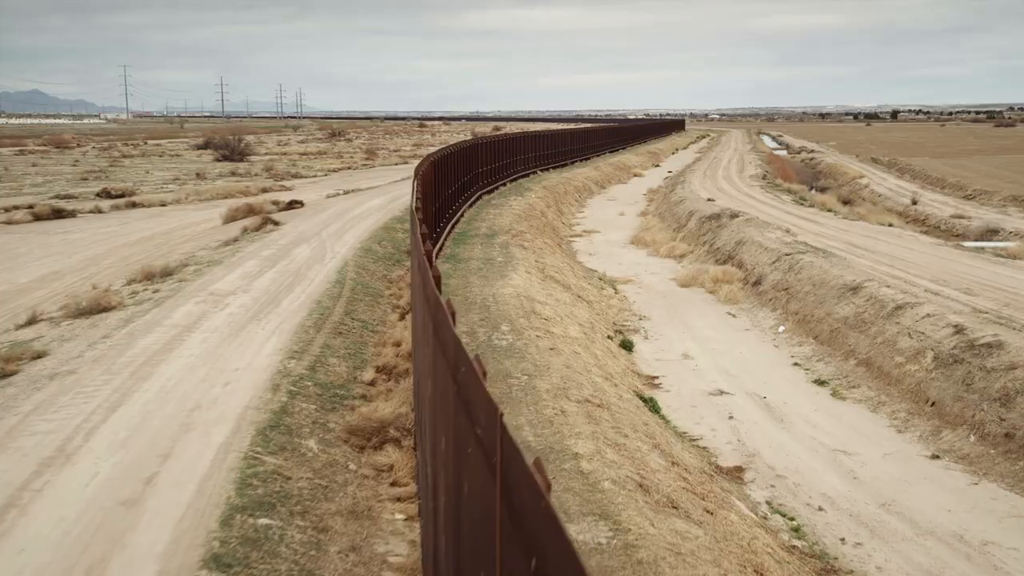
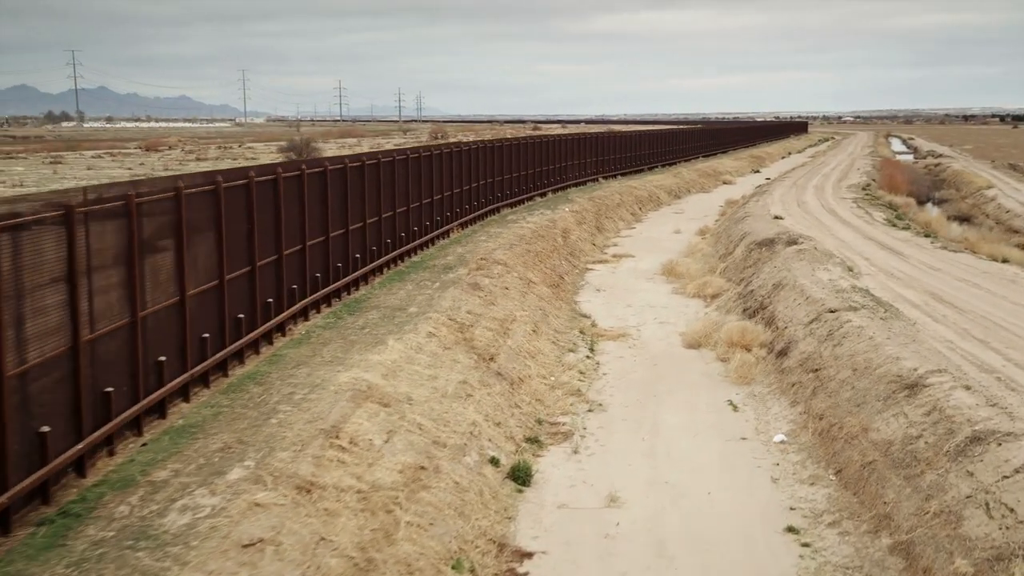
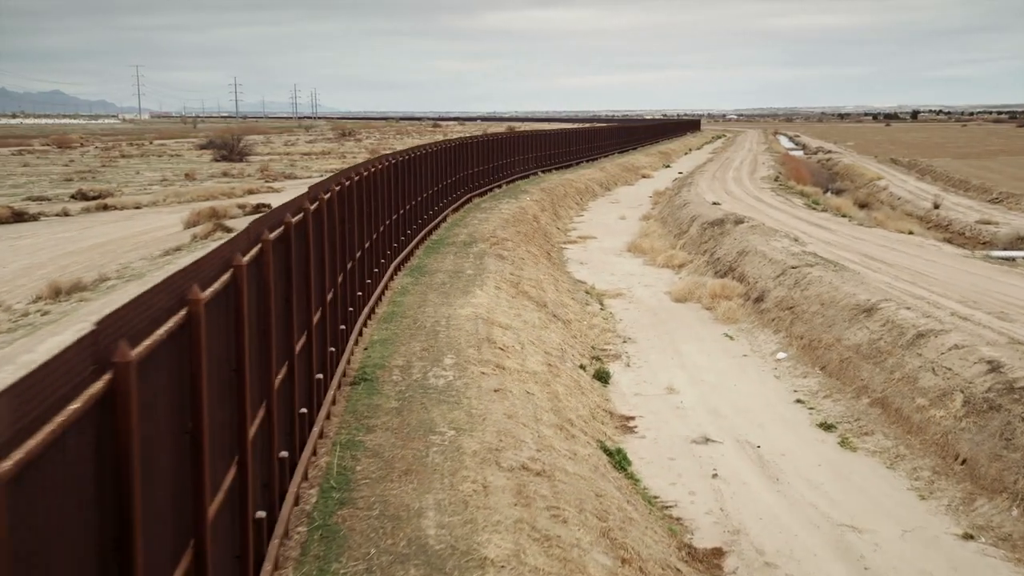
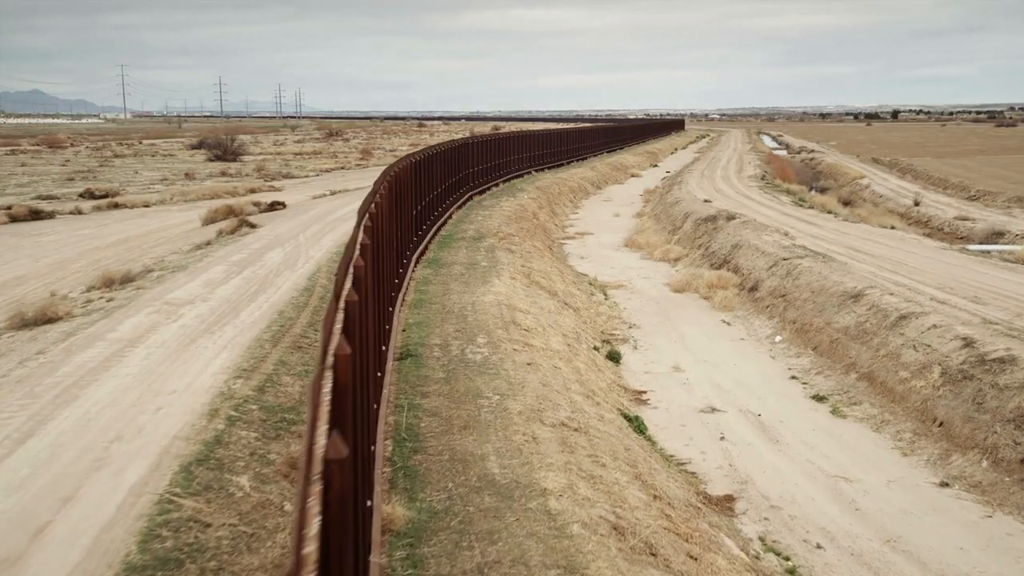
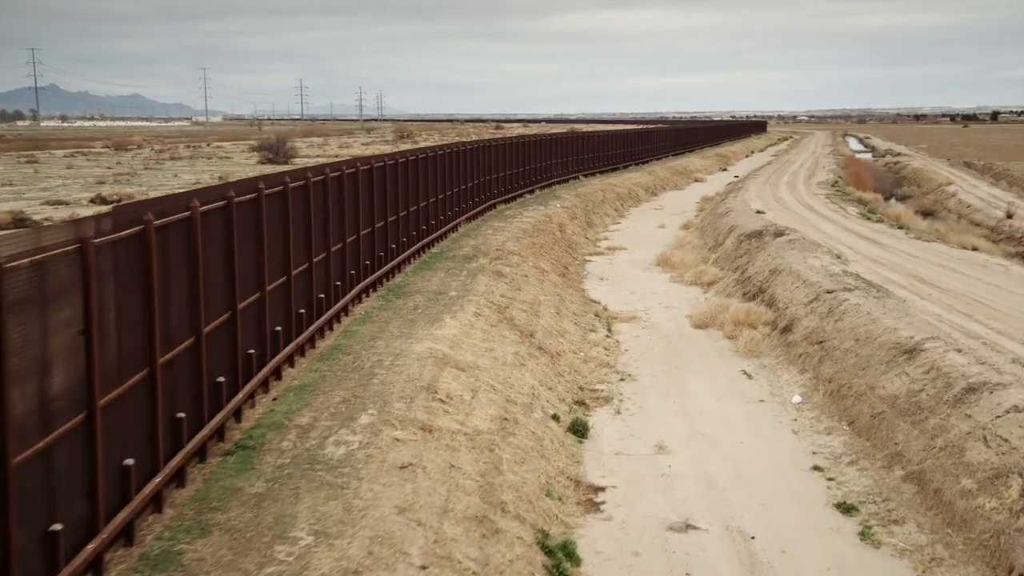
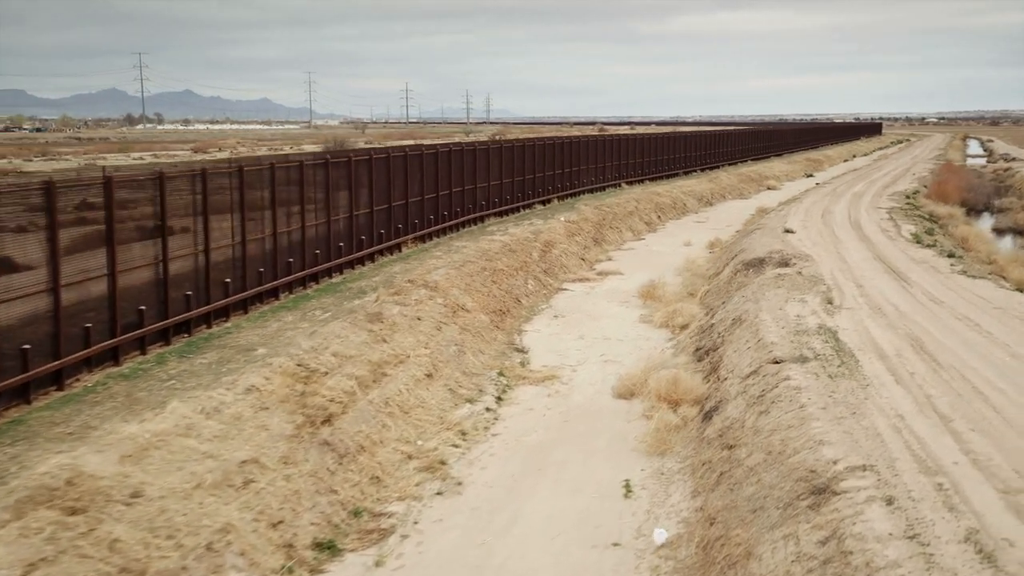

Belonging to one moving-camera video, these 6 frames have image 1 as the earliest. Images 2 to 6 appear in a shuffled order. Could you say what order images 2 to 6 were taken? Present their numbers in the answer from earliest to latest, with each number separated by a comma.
4, 3, 5, 2, 6
